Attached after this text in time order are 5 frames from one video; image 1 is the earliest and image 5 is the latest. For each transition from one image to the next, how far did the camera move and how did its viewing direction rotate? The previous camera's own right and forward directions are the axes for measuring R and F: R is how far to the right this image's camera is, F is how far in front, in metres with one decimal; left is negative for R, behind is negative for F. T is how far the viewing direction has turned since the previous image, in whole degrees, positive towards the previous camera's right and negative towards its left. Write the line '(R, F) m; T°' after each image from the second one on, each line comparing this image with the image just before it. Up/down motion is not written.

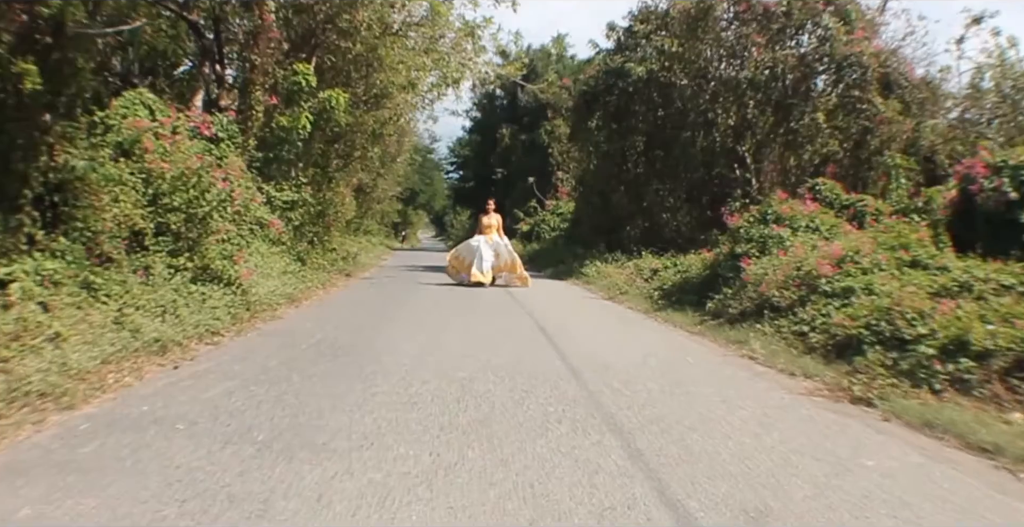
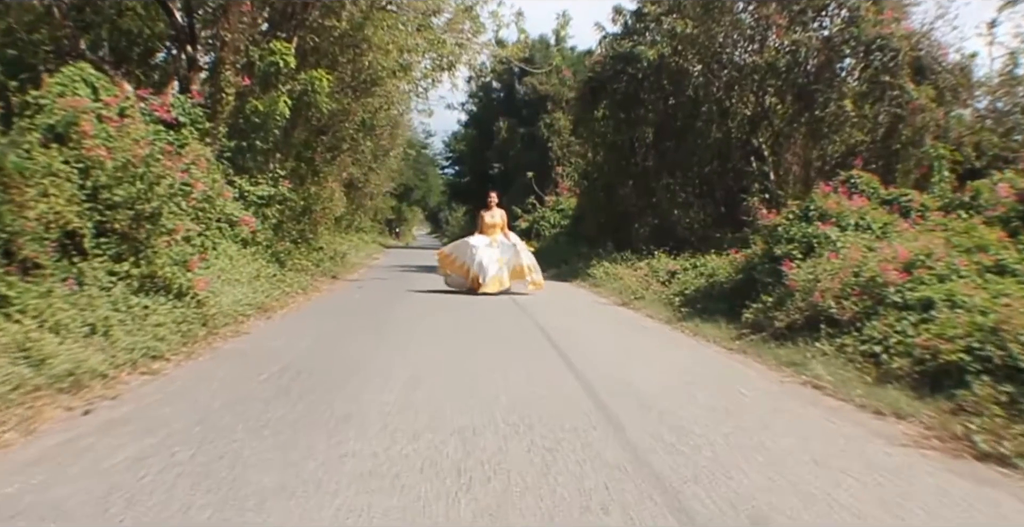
(-0.1, +2.1) m; 0°
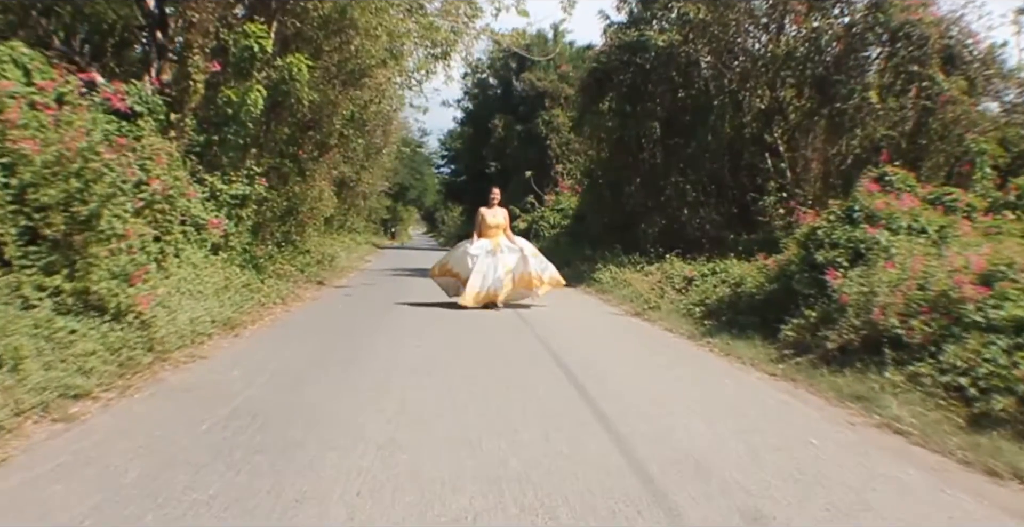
(-0.1, +1.8) m; 0°
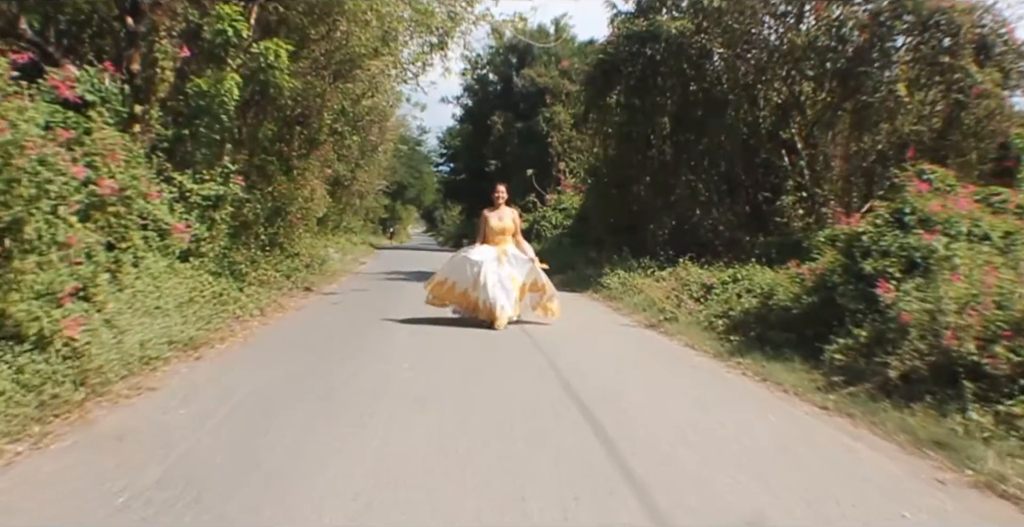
(0.0, +1.5) m; 0°
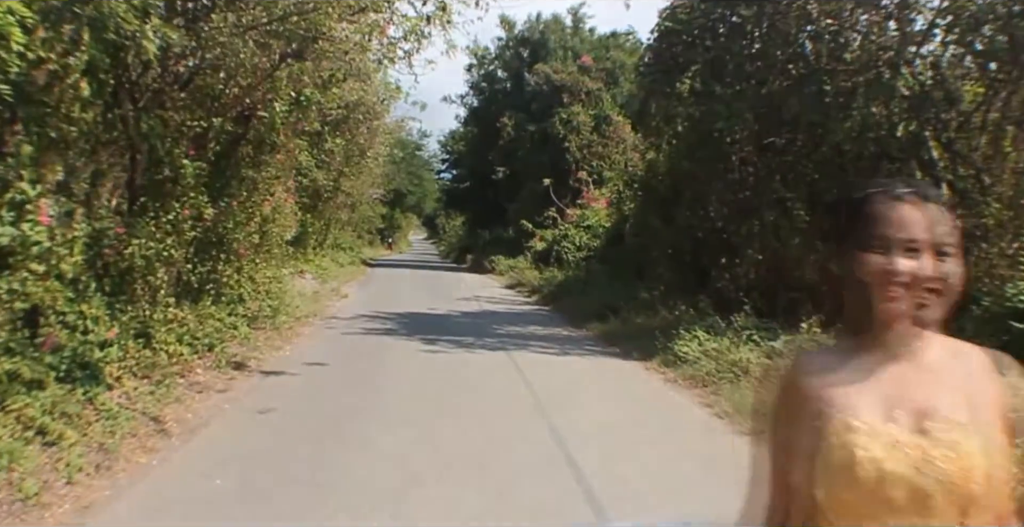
(-0.4, +7.0) m; 0°
